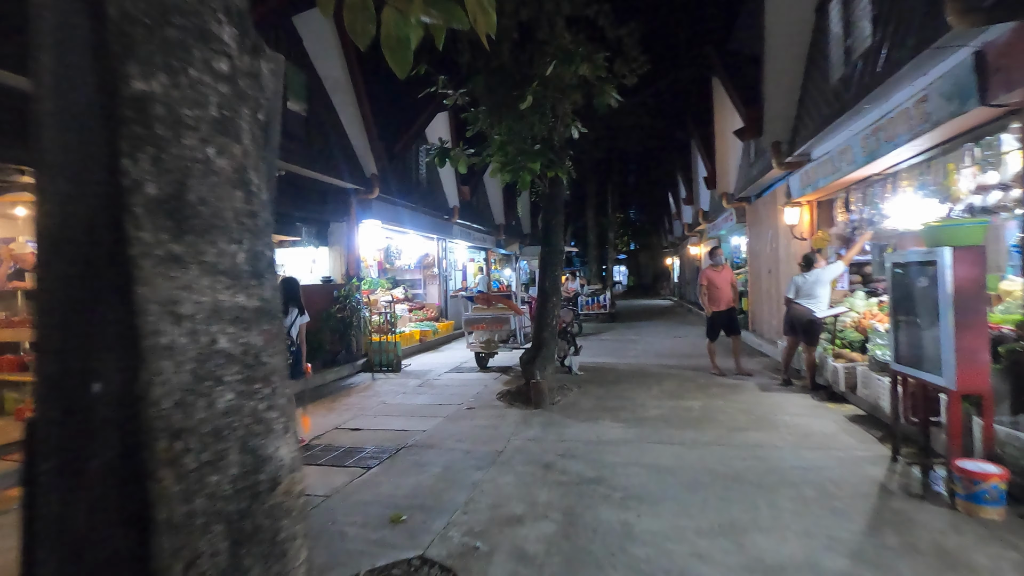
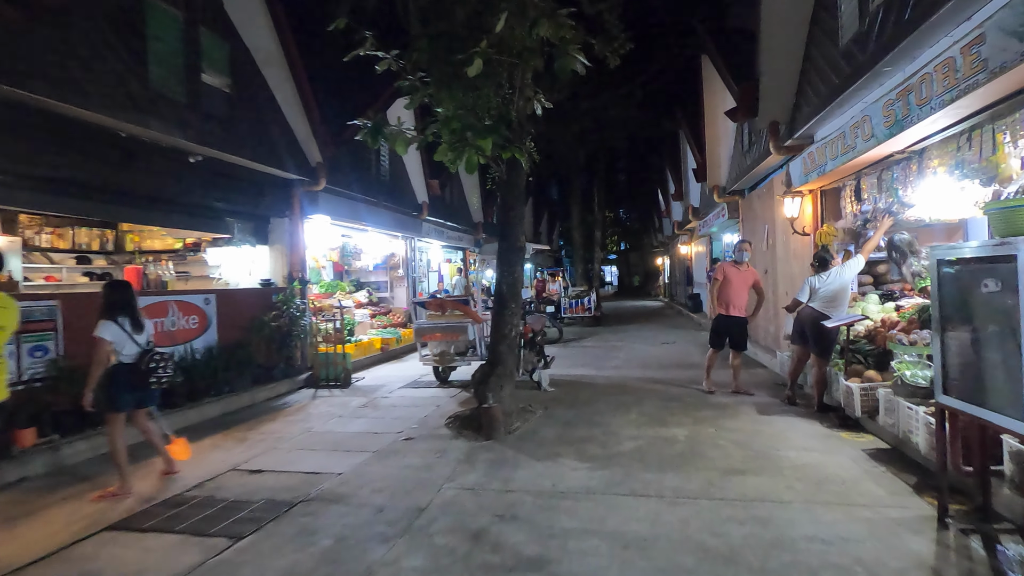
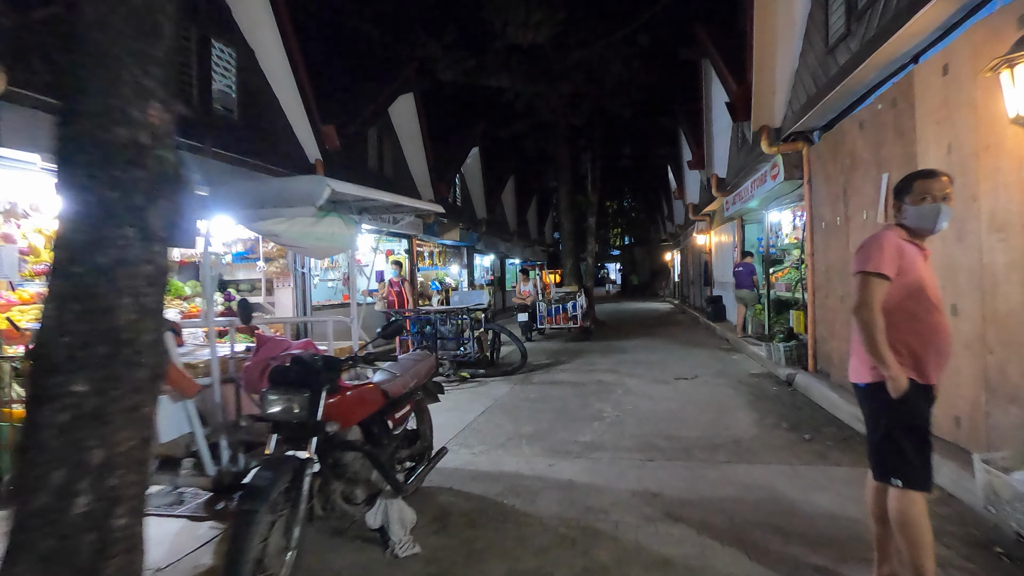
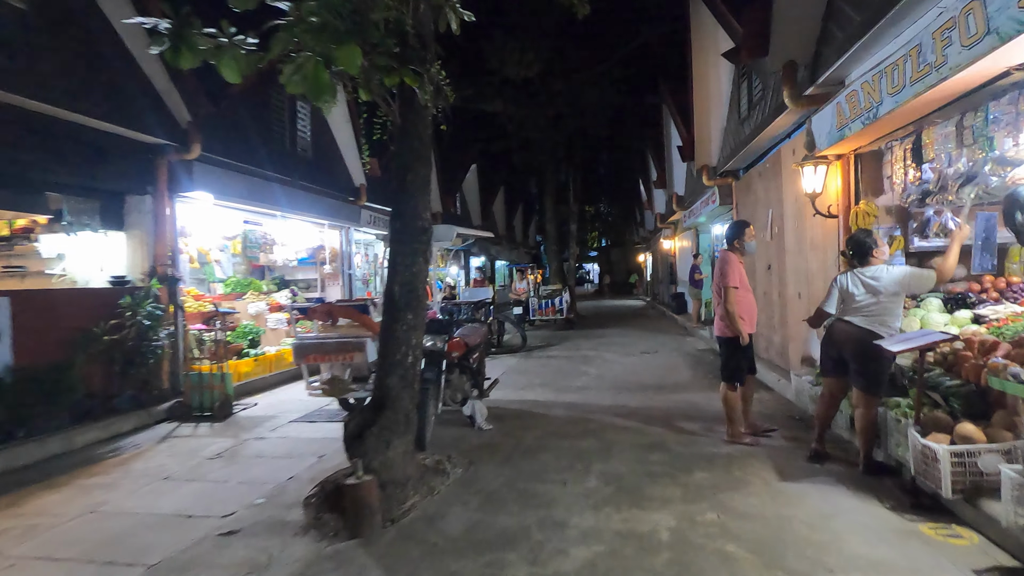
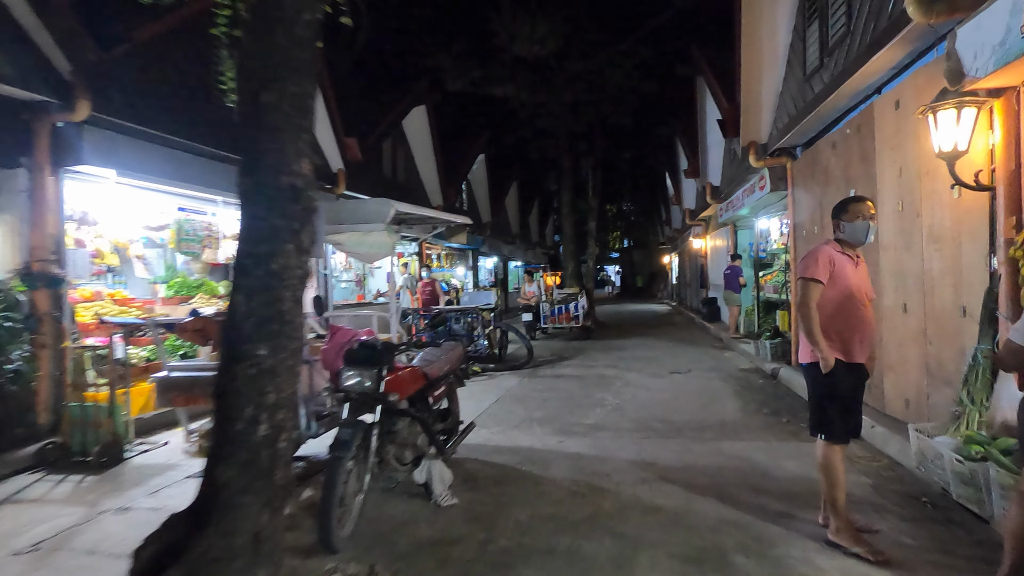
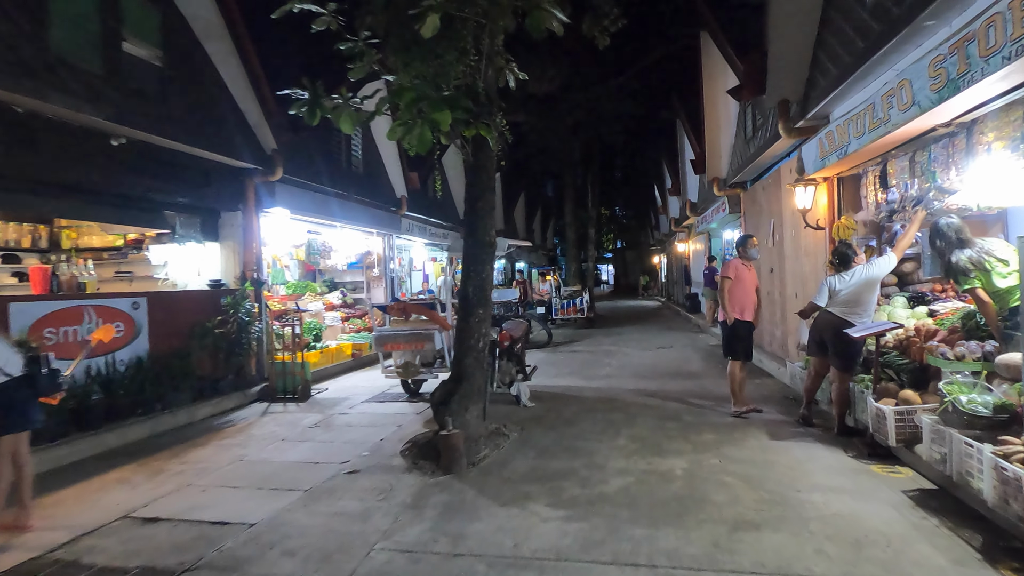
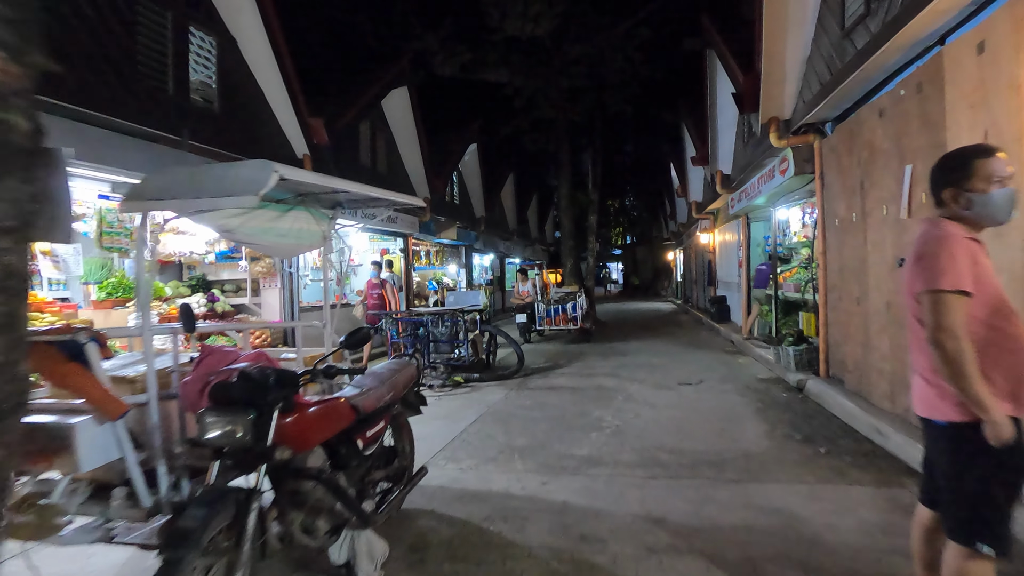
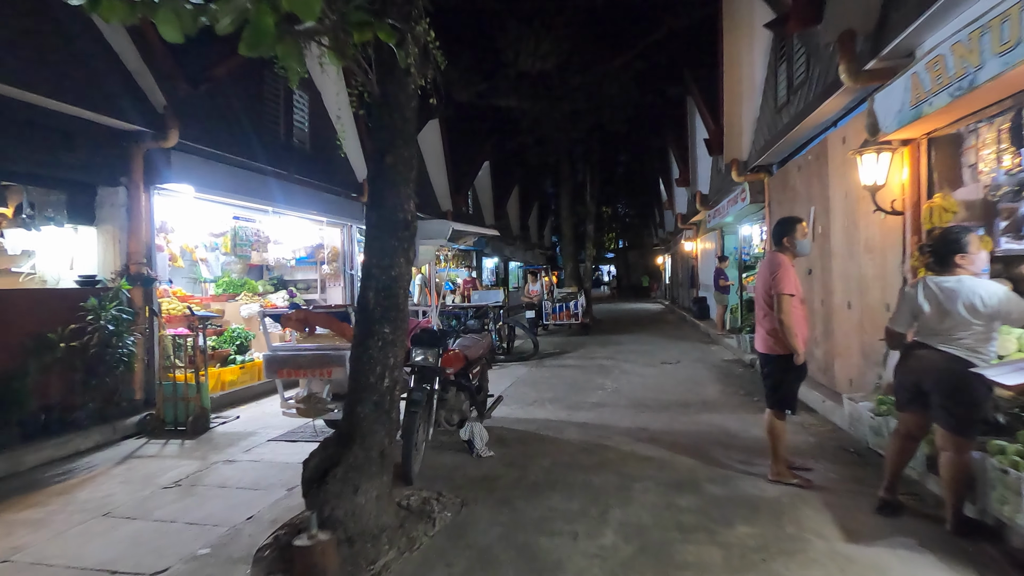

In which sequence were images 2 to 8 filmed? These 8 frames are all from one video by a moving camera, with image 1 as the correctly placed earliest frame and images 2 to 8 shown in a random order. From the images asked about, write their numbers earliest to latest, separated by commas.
2, 6, 4, 8, 5, 3, 7
